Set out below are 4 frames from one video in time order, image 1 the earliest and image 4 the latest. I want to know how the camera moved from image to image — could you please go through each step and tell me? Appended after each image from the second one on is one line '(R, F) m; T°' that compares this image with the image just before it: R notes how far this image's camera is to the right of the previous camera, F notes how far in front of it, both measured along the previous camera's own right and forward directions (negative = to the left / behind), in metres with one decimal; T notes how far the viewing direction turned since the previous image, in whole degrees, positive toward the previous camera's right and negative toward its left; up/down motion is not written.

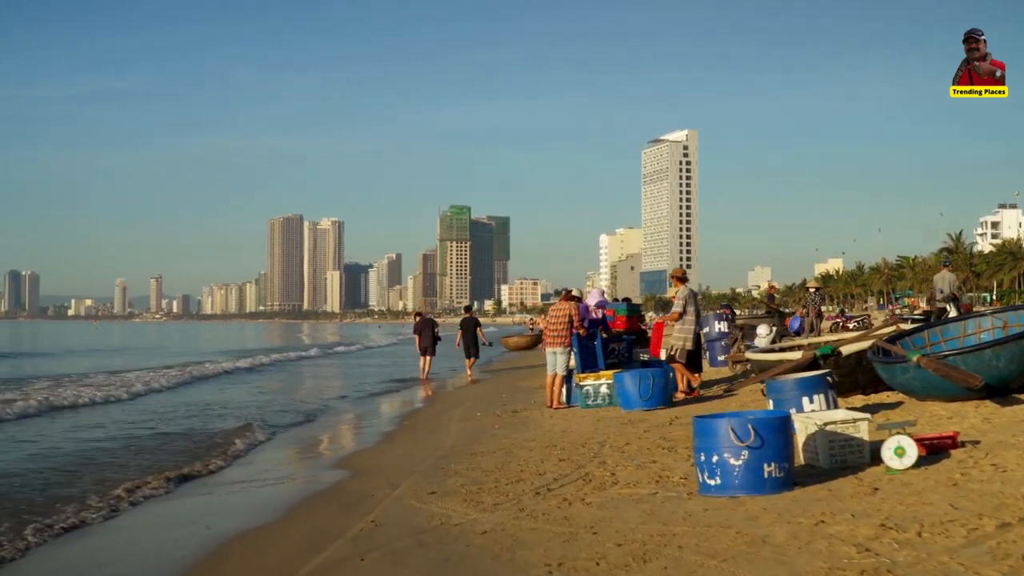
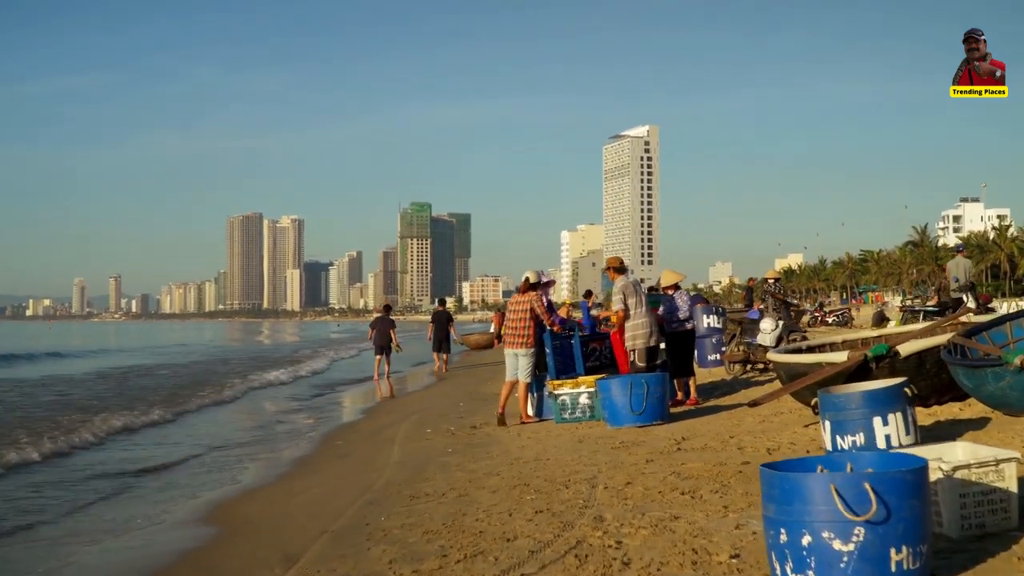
(+0.1, +2.8) m; +2°
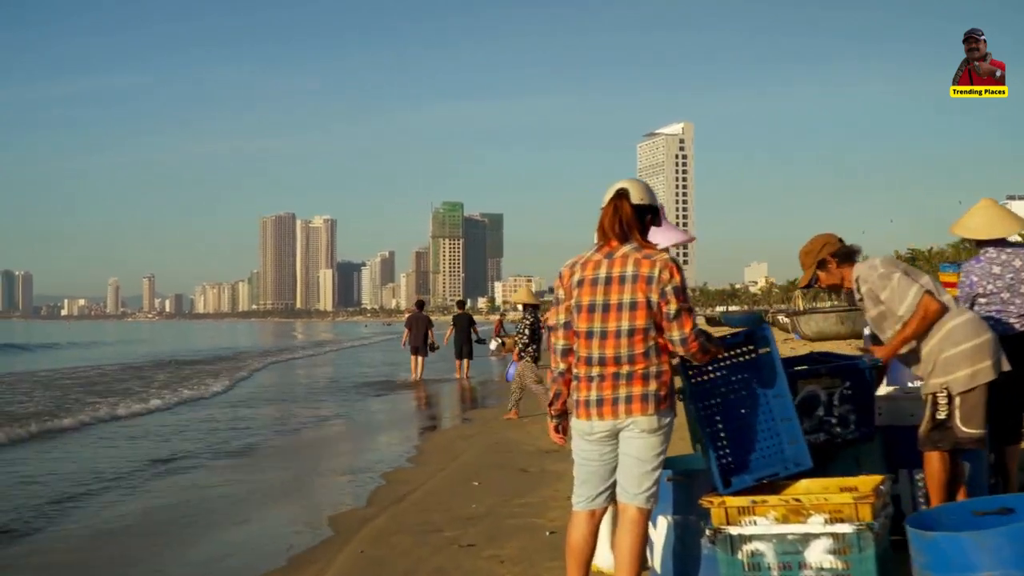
(-0.3, +7.2) m; -2°
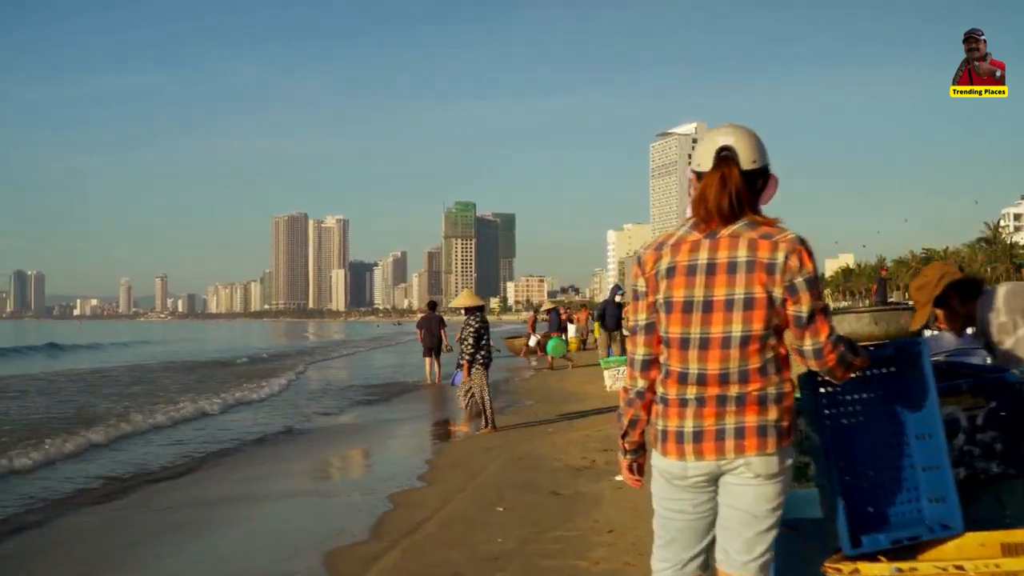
(-0.1, +1.0) m; -1°
